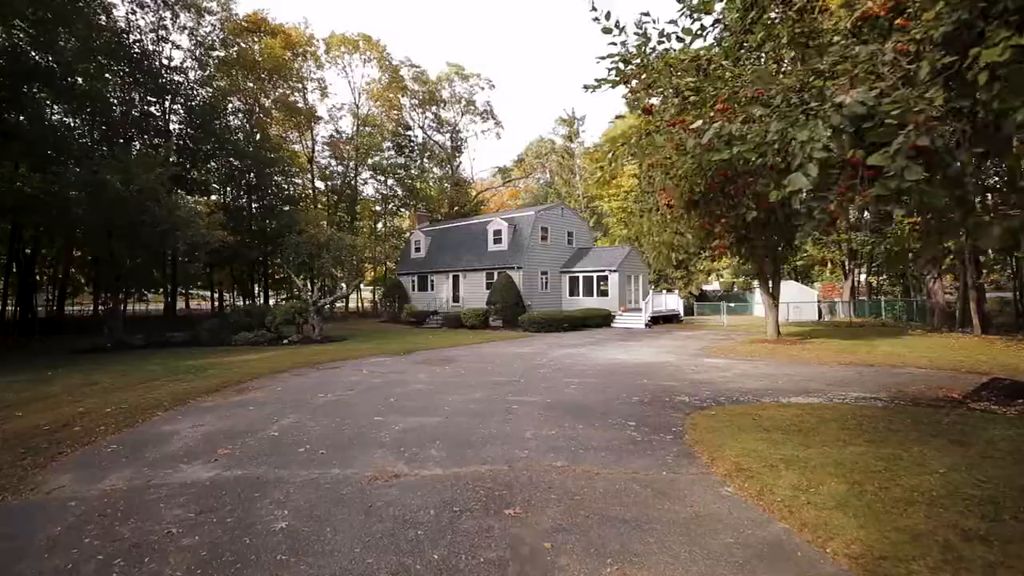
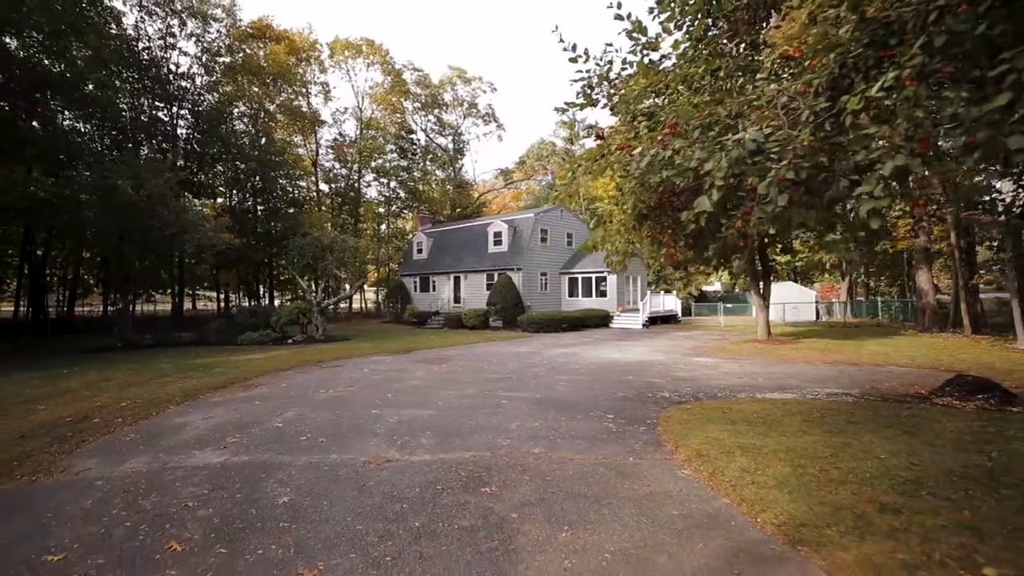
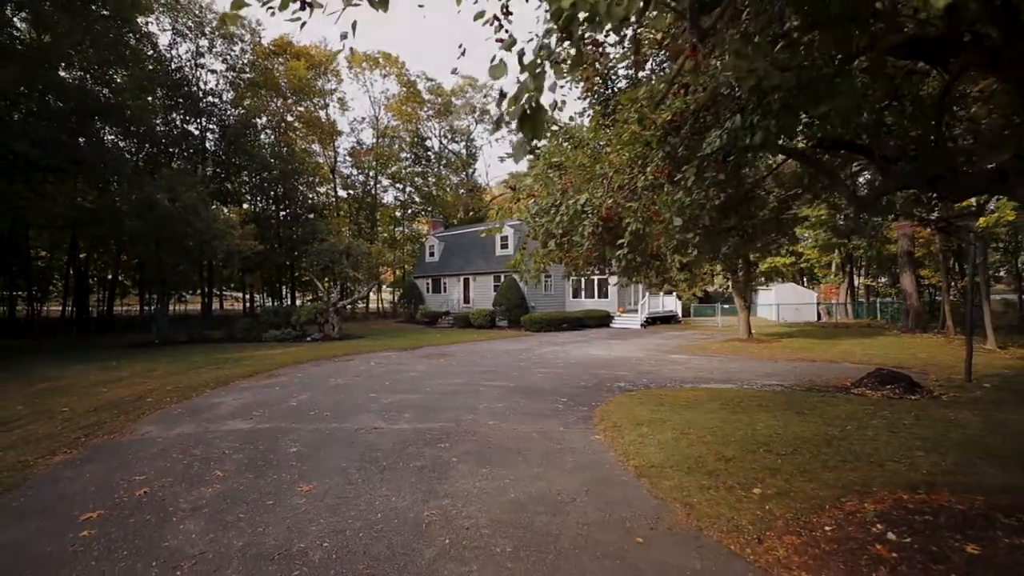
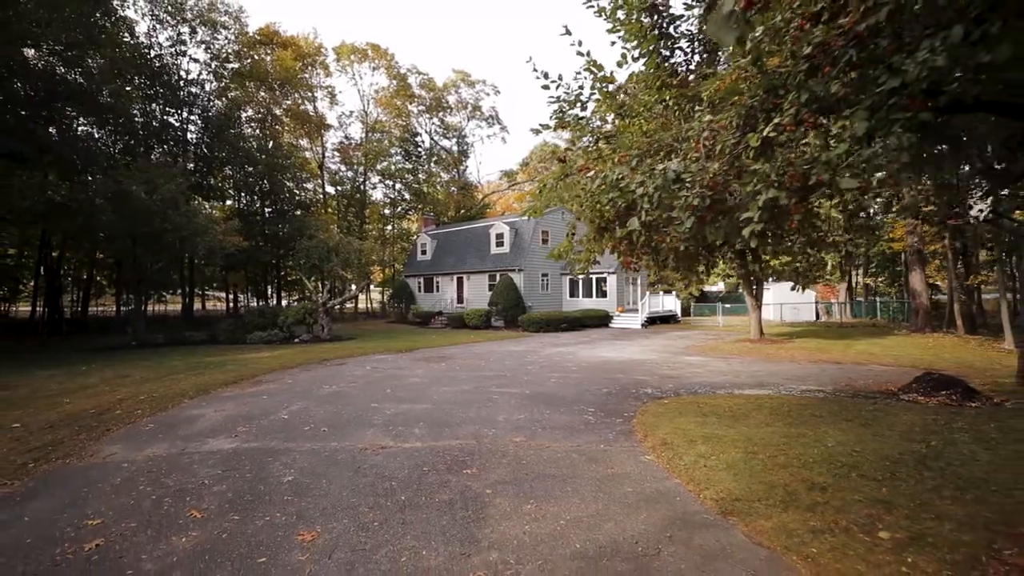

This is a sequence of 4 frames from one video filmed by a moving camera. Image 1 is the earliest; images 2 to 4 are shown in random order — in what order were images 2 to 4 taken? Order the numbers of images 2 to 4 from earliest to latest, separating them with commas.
2, 4, 3
